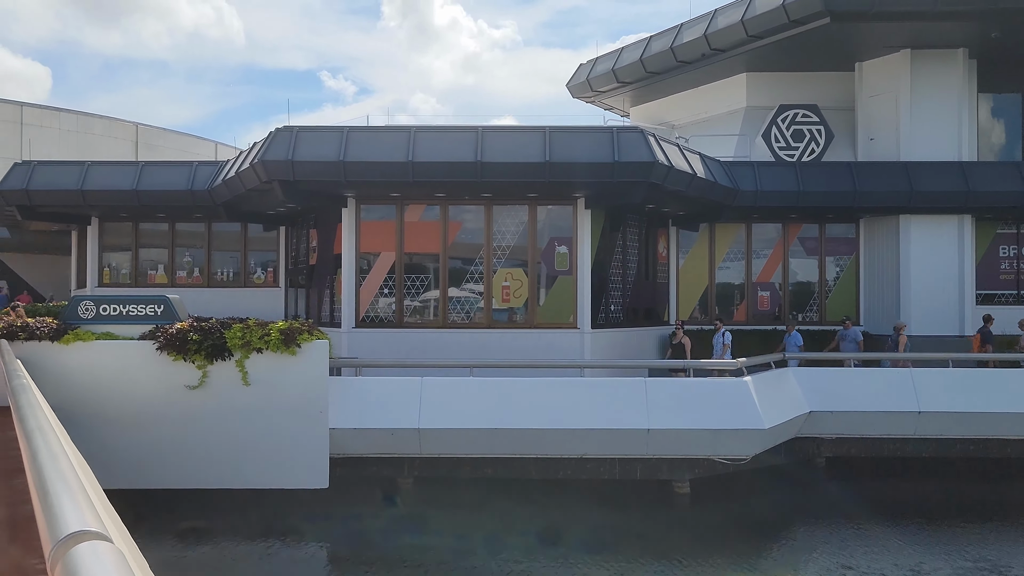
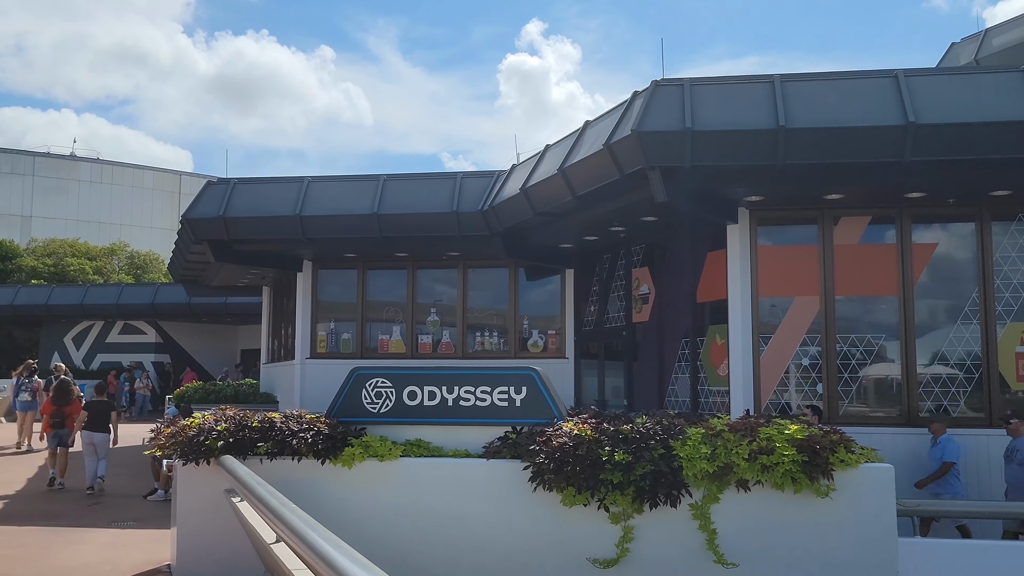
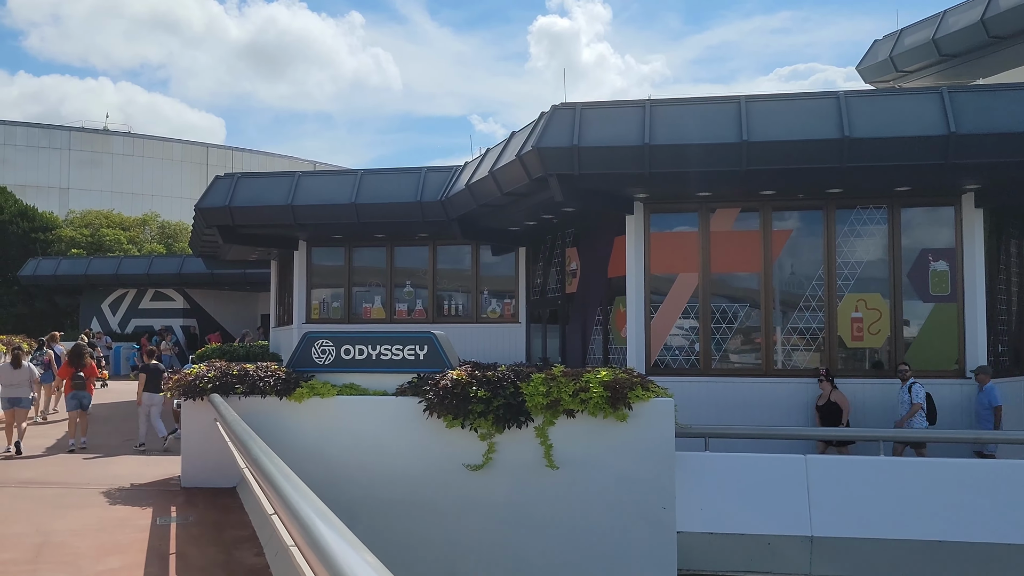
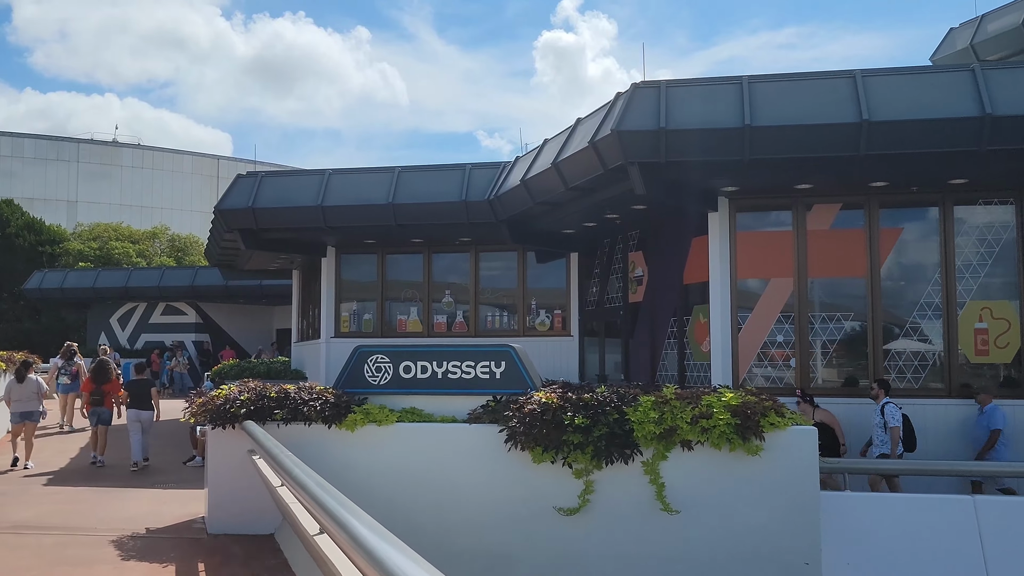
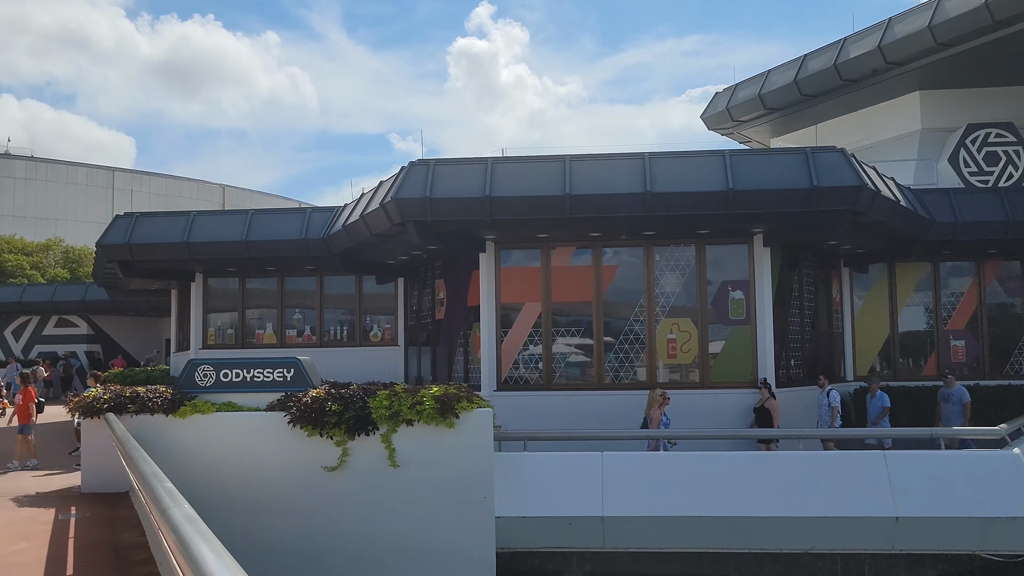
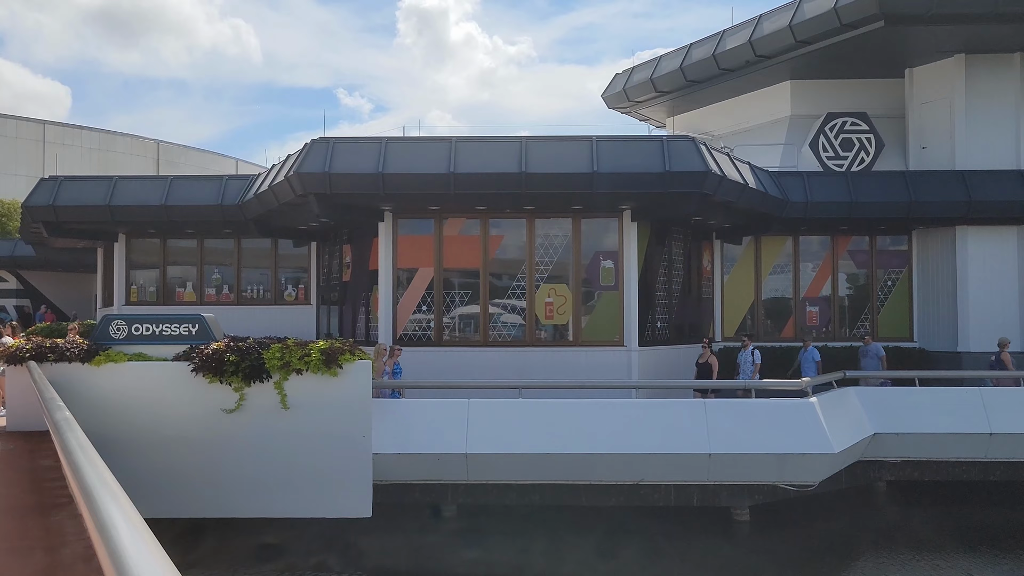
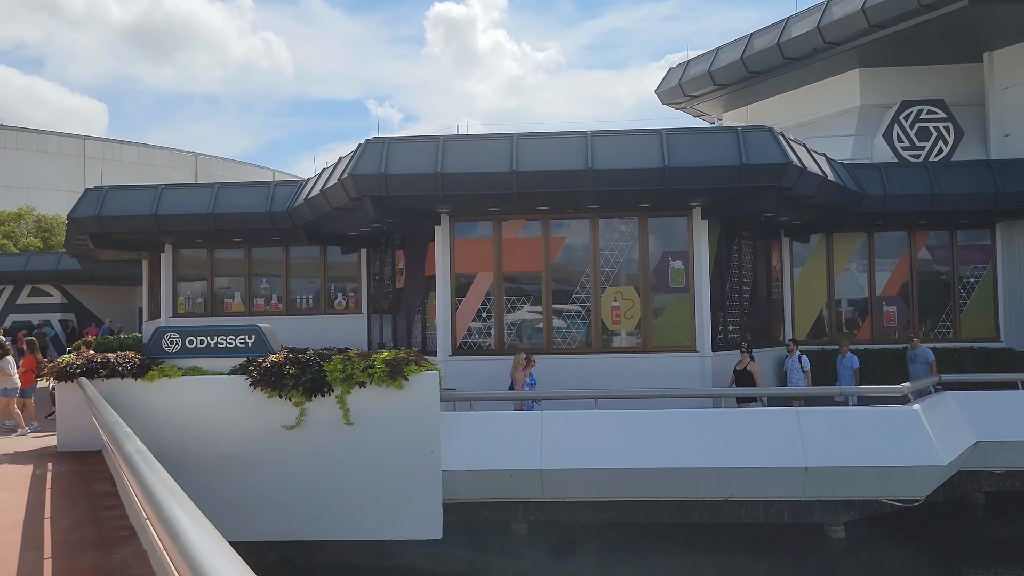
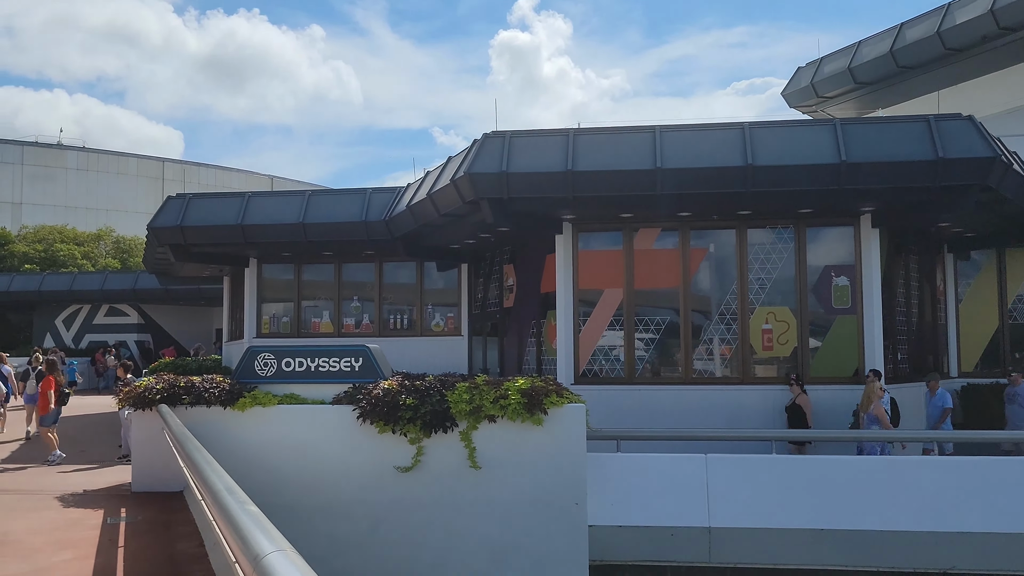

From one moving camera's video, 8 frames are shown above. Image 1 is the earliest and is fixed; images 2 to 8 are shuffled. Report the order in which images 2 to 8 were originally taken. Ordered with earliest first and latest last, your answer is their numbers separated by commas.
6, 7, 5, 8, 3, 4, 2
